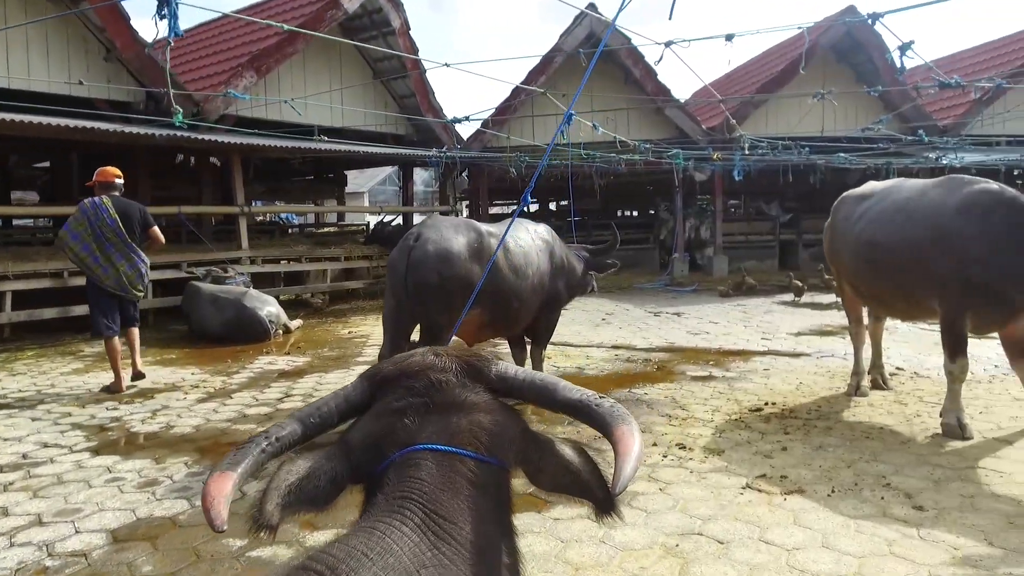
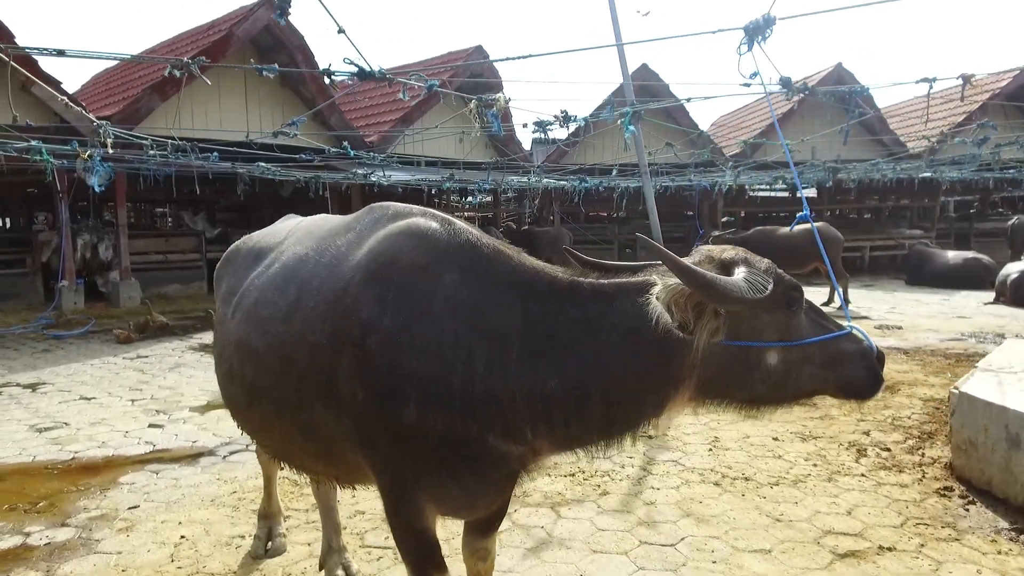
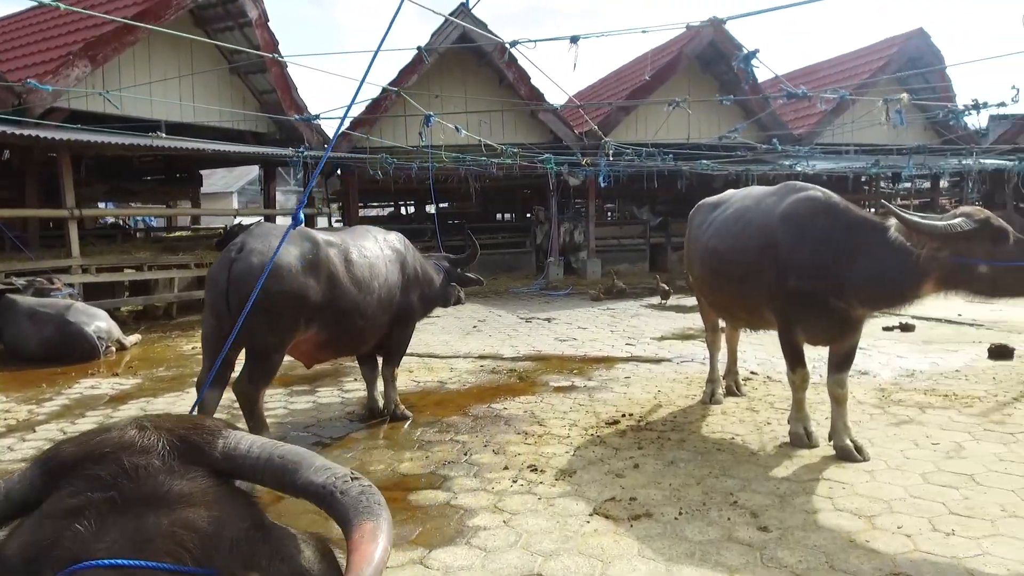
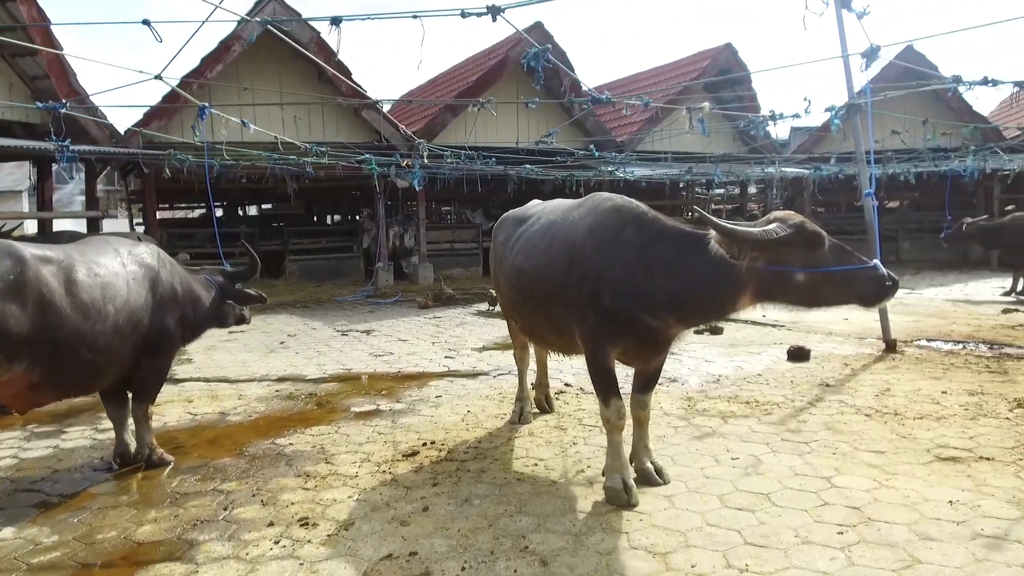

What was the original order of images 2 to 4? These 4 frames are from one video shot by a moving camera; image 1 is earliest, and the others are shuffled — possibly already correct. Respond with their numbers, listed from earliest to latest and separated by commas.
3, 4, 2
